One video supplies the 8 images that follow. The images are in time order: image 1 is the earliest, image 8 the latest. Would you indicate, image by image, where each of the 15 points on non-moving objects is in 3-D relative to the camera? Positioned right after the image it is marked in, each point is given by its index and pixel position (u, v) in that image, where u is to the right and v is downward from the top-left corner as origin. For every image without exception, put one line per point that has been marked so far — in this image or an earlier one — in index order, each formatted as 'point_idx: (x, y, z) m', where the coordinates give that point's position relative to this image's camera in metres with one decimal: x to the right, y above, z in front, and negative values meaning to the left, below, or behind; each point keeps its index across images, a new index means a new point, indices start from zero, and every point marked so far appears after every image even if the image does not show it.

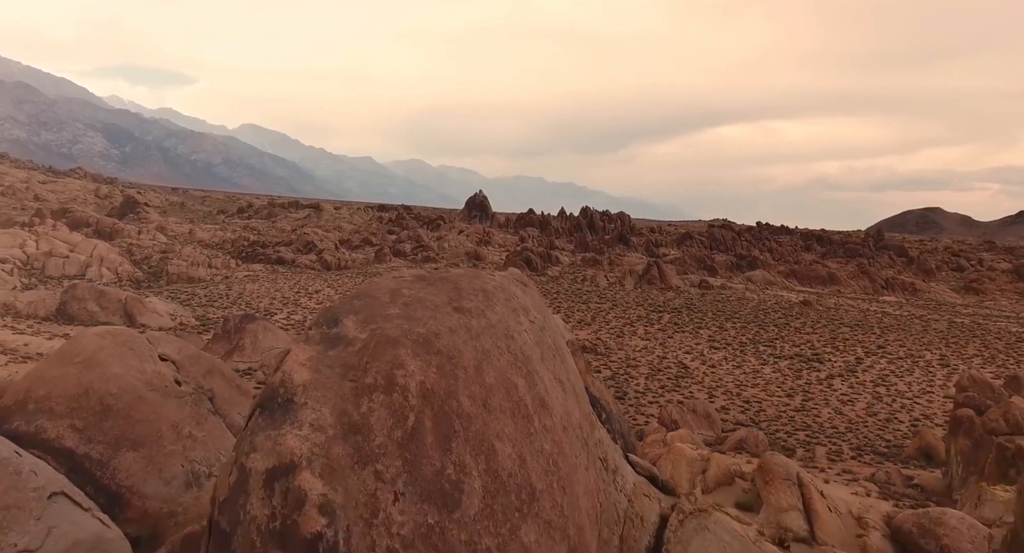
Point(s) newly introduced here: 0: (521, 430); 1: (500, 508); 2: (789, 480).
0: (+0.1, -0.9, +3.9) m
1: (-0.1, -1.3, +3.5) m
2: (+3.3, -2.4, +8.2) m
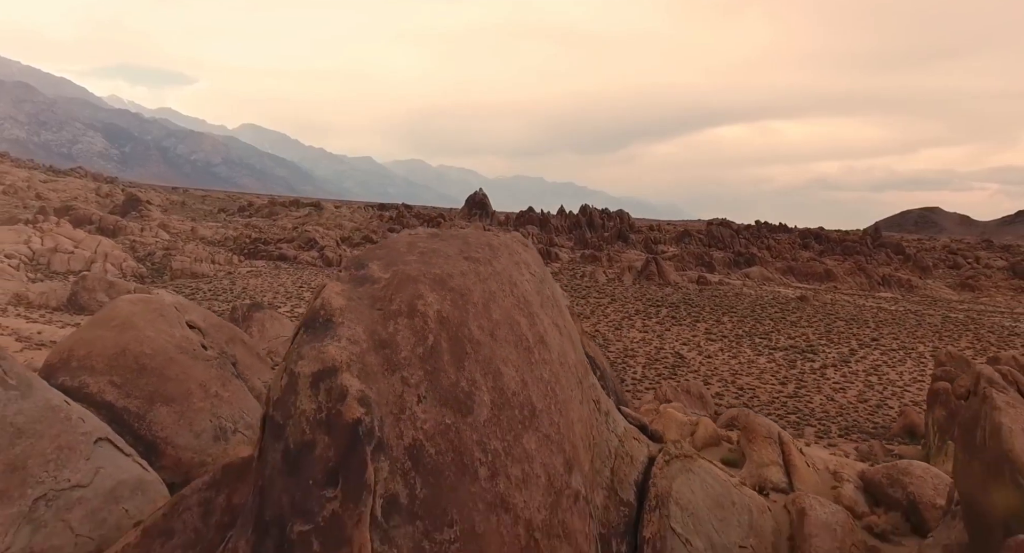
0: (+0.1, -0.5, +4.5) m
1: (0.0, -0.9, +4.1) m
2: (+3.3, -2.1, +8.8) m
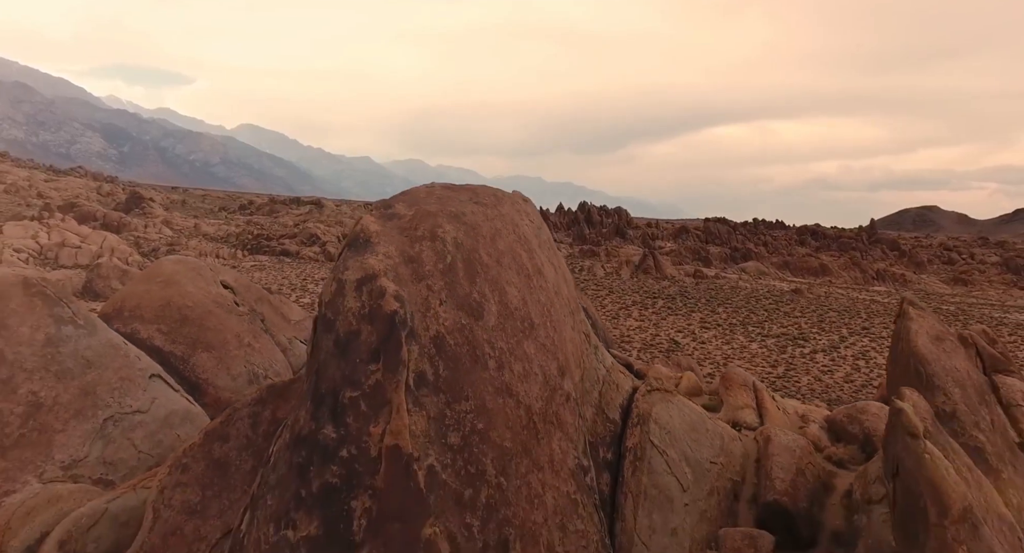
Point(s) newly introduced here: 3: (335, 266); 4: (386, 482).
0: (+0.1, 0.0, +5.5) m
1: (0.0, -0.4, +5.1) m
2: (+3.4, -1.6, +9.8) m
3: (-1.3, +0.1, +4.9) m
4: (-0.8, -1.3, +4.3) m
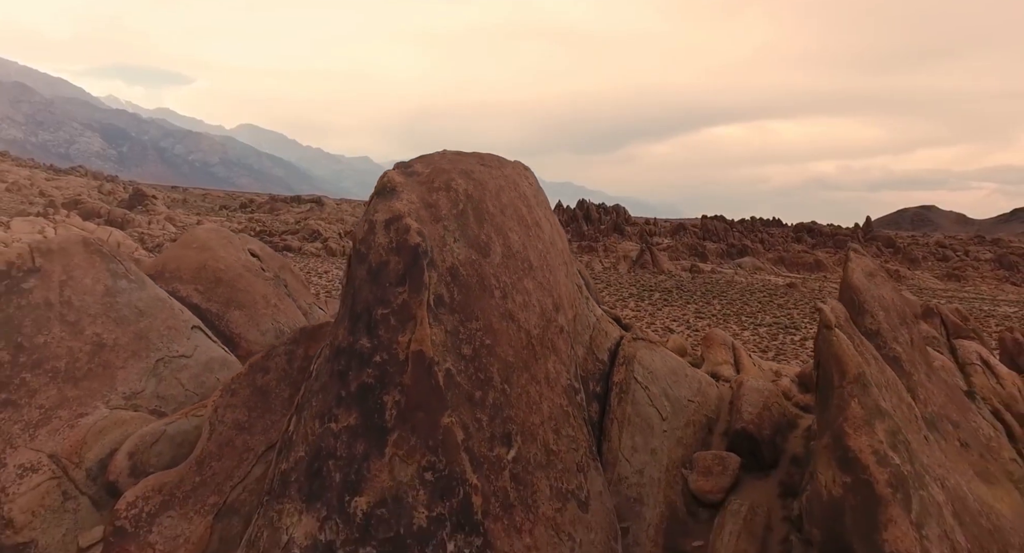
0: (+0.1, +0.5, +6.5) m
1: (0.0, +0.1, +6.1) m
2: (+3.4, -1.1, +10.8) m
3: (-1.3, +0.6, +5.9) m
4: (-0.8, -0.8, +5.3) m
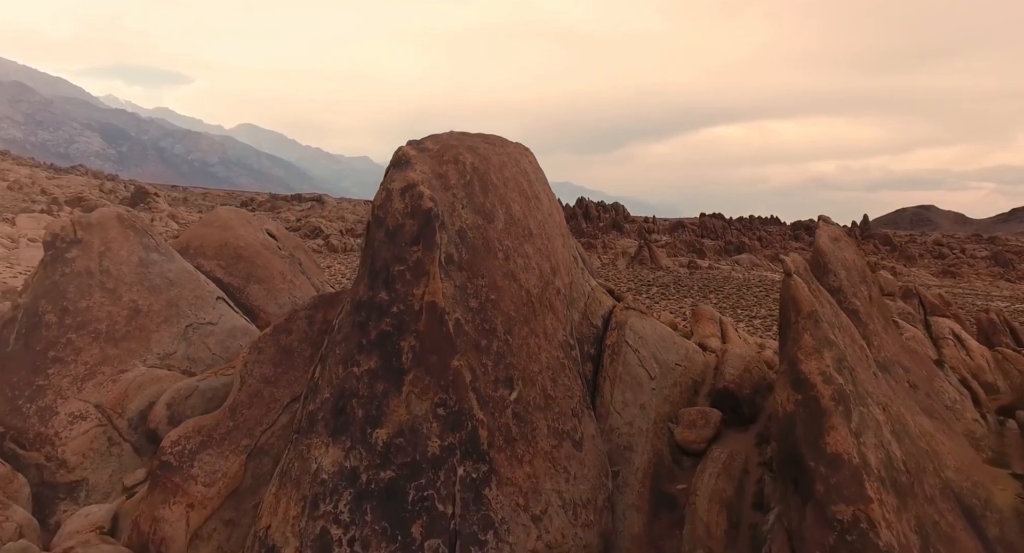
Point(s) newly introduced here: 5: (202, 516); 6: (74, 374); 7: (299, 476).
0: (+0.1, +0.8, +7.2) m
1: (0.0, +0.4, +6.8) m
2: (+3.4, -0.7, +11.5) m
3: (-1.2, +0.9, +6.6) m
4: (-0.8, -0.4, +6.0) m
5: (-2.9, -2.2, +6.4) m
6: (-4.9, -1.1, +7.7) m
7: (-1.9, -1.7, +5.9) m
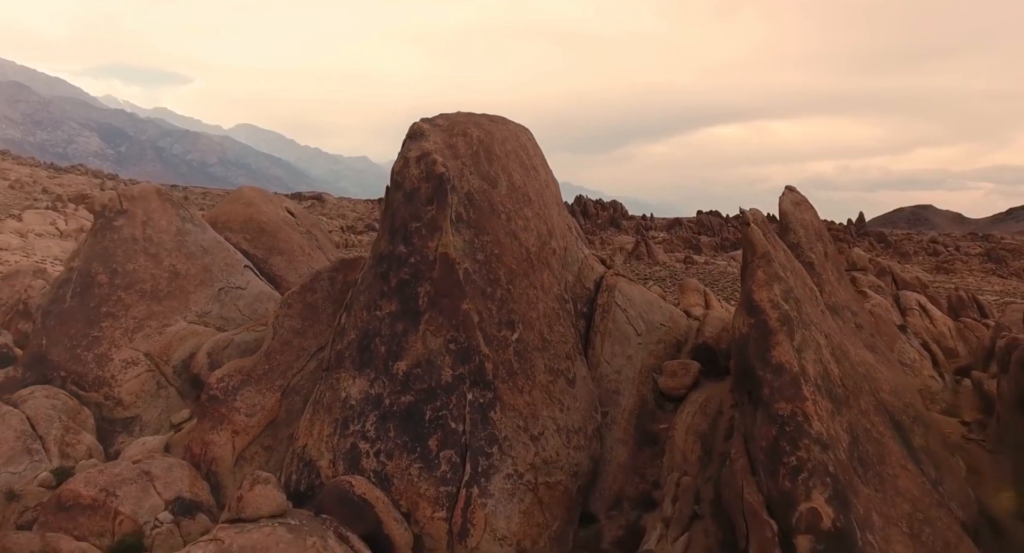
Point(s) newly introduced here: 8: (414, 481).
0: (+0.1, +1.3, +8.2) m
1: (0.0, +0.9, +7.8) m
2: (+3.4, -0.3, +12.5) m
3: (-1.2, +1.4, +7.6) m
4: (-0.7, 0.0, +7.0) m
5: (-2.9, -1.8, +7.4) m
6: (-4.9, -0.6, +8.7) m
7: (-1.9, -1.3, +6.9) m
8: (-0.9, -1.9, +6.3) m
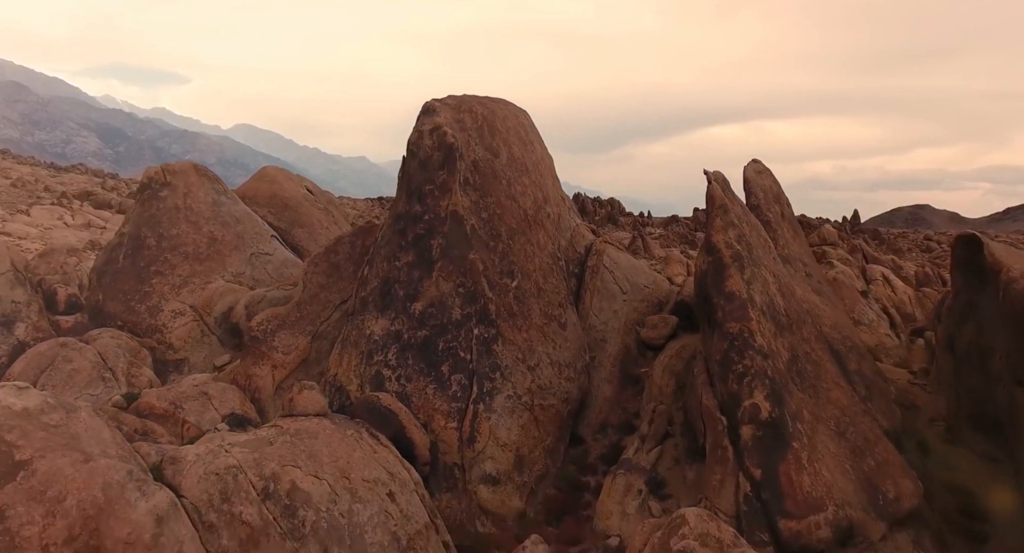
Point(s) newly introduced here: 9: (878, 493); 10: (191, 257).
0: (+0.1, +1.8, +9.4) m
1: (0.0, +1.4, +9.0) m
2: (+3.4, +0.3, +13.7) m
3: (-1.2, +1.9, +8.8) m
4: (-0.7, +0.6, +8.2) m
5: (-2.9, -1.2, +8.6) m
6: (-4.9, -0.1, +9.9) m
7: (-1.9, -0.7, +8.1) m
8: (-0.9, -1.3, +7.5) m
9: (+3.4, -2.0, +6.3) m
10: (-4.8, +0.3, +10.2) m
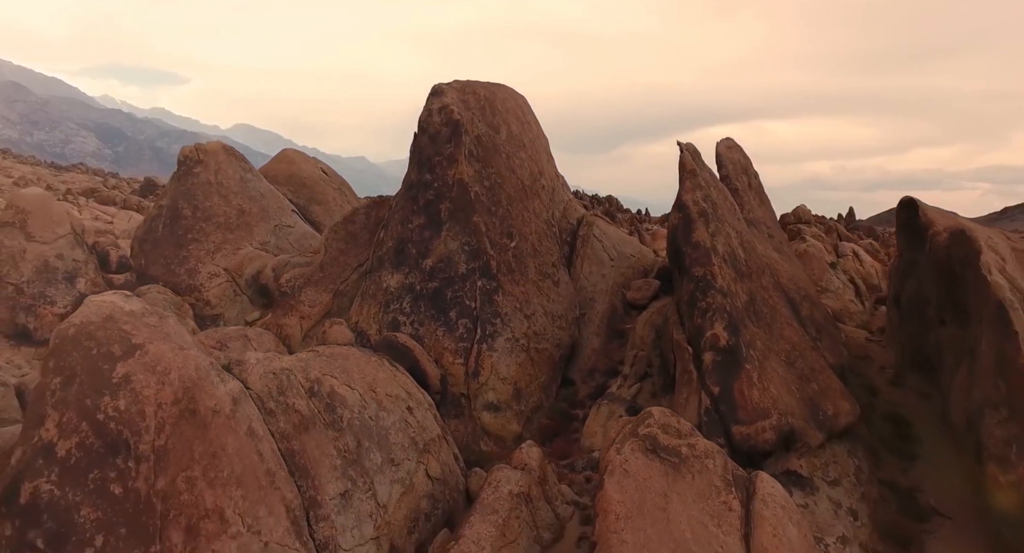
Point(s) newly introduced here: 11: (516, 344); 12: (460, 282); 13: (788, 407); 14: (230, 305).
0: (+0.1, +2.3, +10.6) m
1: (0.0, +2.0, +10.2) m
2: (+3.4, +0.8, +14.9) m
3: (-1.2, +2.5, +9.9) m
4: (-0.8, +1.1, +9.4) m
5: (-2.9, -0.7, +9.7) m
6: (-4.9, +0.4, +11.0) m
7: (-1.9, -0.2, +9.3) m
8: (-0.9, -0.8, +8.7) m
9: (+3.4, -1.5, +7.5) m
10: (-4.8, +0.8, +11.4) m
11: (+0.1, -0.9, +8.9) m
12: (-0.7, -0.1, +9.0) m
13: (+2.9, -1.4, +7.2) m
14: (-4.4, -0.5, +10.5) m
